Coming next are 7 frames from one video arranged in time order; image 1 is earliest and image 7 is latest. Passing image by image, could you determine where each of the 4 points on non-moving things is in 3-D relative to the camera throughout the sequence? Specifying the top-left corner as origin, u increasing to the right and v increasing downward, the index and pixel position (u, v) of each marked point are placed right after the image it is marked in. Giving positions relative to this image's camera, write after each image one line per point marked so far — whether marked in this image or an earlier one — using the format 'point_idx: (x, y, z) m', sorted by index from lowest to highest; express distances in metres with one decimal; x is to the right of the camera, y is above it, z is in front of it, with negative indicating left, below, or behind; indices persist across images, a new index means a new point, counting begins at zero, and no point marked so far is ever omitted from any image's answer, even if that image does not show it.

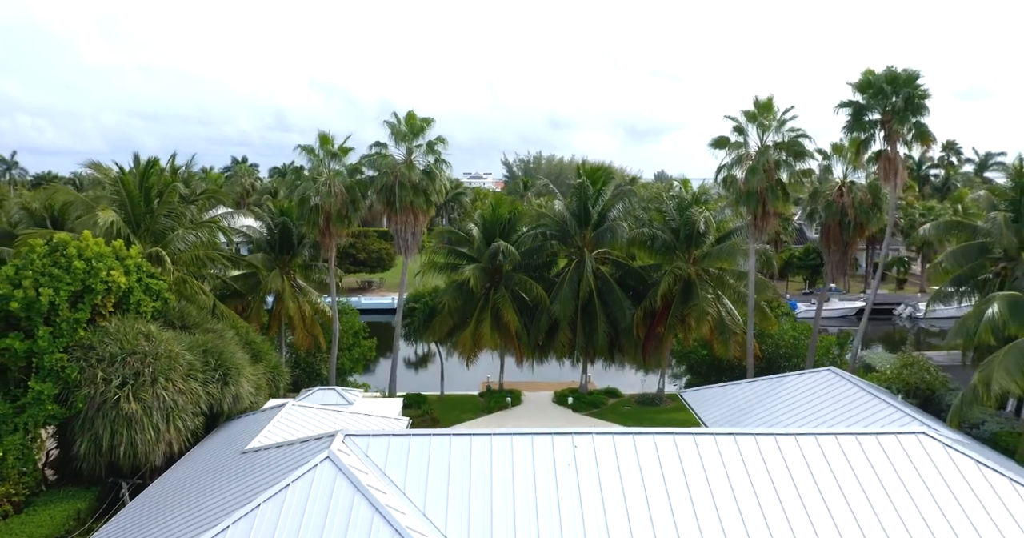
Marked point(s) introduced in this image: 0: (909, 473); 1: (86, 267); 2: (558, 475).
0: (+5.9, -3.0, +10.3) m
1: (-10.0, 0.0, +16.2) m
2: (+0.7, -3.1, +10.5) m
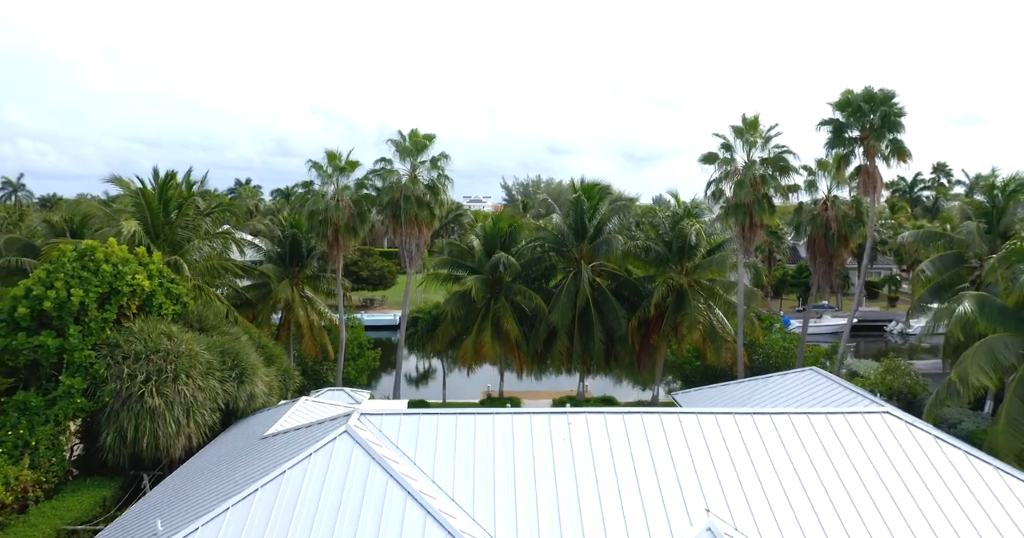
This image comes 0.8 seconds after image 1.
0: (+5.9, -2.9, +11.3) m
1: (-10.0, -0.1, +17.4) m
2: (+0.7, -3.0, +11.5) m
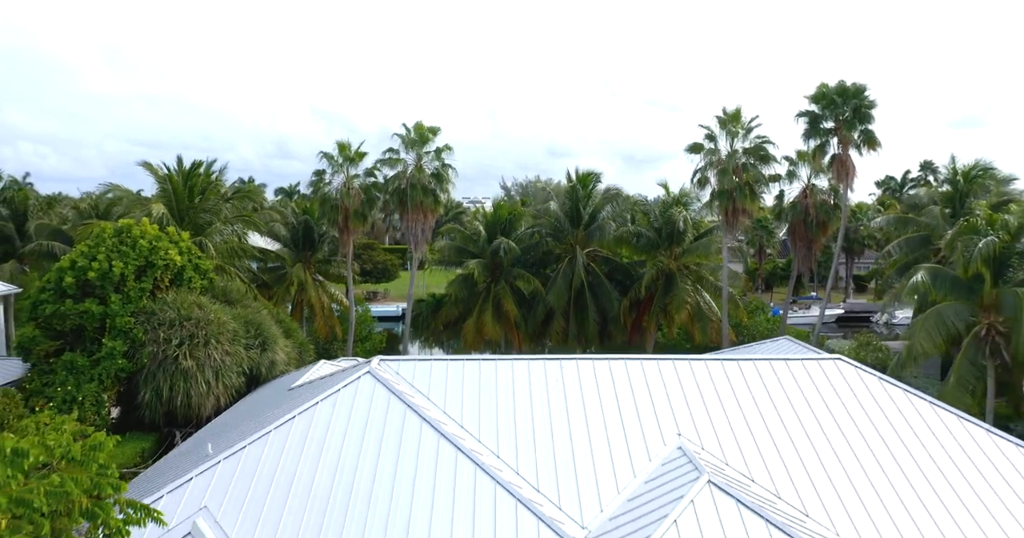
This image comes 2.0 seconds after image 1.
0: (+5.9, -2.2, +13.1) m
1: (-10.0, +0.6, +19.1) m
2: (+0.7, -2.2, +13.3) m
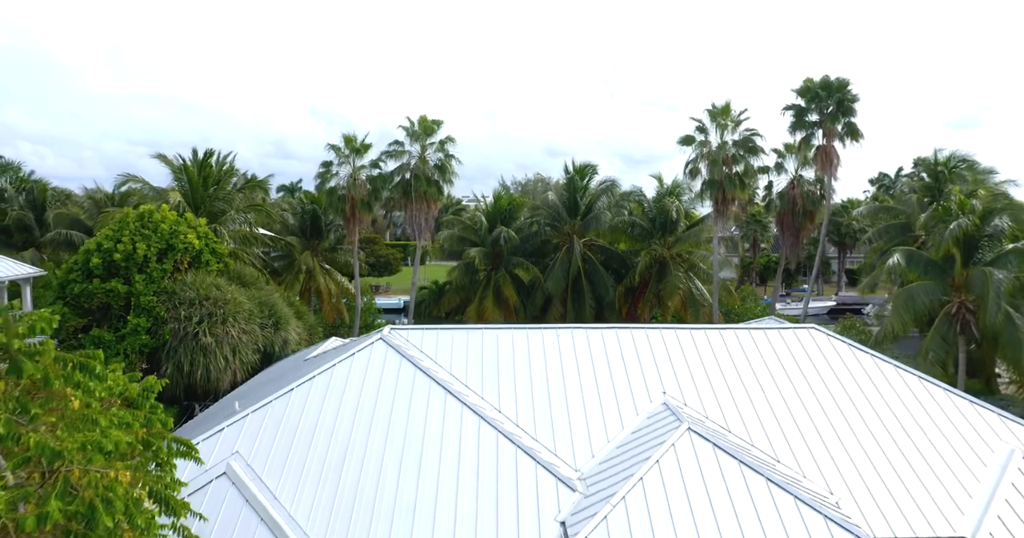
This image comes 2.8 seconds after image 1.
0: (+5.9, -1.7, +14.3) m
1: (-10.0, +1.1, +20.3) m
2: (+0.7, -1.7, +14.4) m
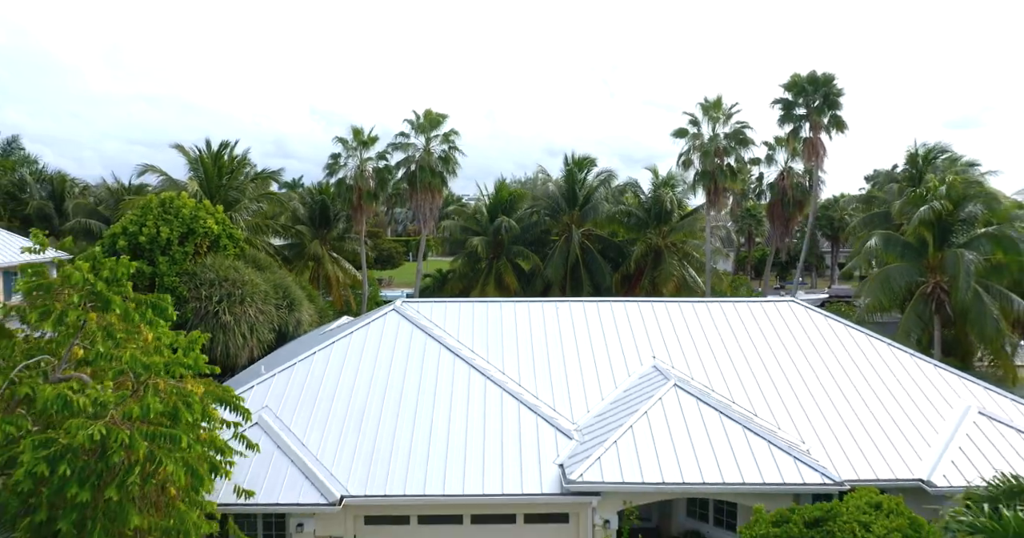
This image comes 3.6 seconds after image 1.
0: (+6.0, -1.2, +15.5) m
1: (-10.0, +1.7, +21.5) m
2: (+0.8, -1.2, +15.7) m
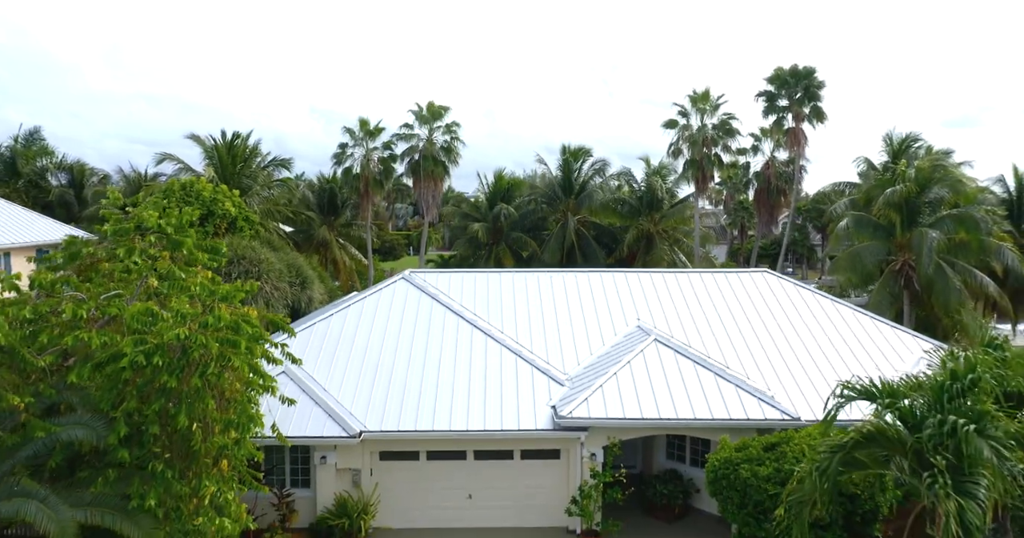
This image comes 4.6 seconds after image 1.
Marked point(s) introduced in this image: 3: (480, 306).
0: (+5.9, -0.5, +17.0) m
1: (-10.0, +2.4, +23.0) m
2: (+0.7, -0.5, +17.2) m
3: (-0.8, -0.9, +16.4) m
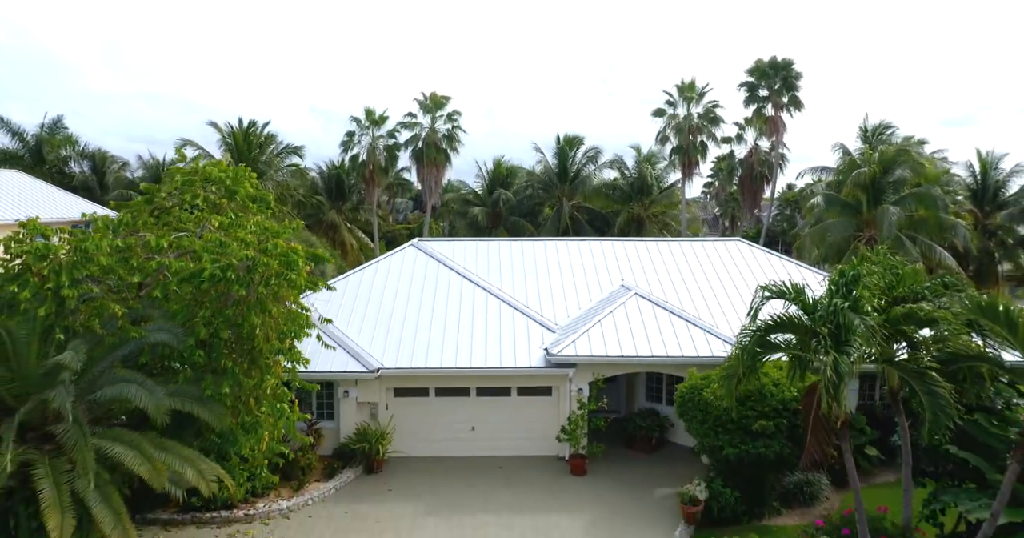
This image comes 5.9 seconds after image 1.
0: (+5.9, +0.4, +19.0) m
1: (-10.1, +3.2, +24.9) m
2: (+0.6, +0.4, +19.1) m
3: (-0.8, 0.0, +18.4) m
